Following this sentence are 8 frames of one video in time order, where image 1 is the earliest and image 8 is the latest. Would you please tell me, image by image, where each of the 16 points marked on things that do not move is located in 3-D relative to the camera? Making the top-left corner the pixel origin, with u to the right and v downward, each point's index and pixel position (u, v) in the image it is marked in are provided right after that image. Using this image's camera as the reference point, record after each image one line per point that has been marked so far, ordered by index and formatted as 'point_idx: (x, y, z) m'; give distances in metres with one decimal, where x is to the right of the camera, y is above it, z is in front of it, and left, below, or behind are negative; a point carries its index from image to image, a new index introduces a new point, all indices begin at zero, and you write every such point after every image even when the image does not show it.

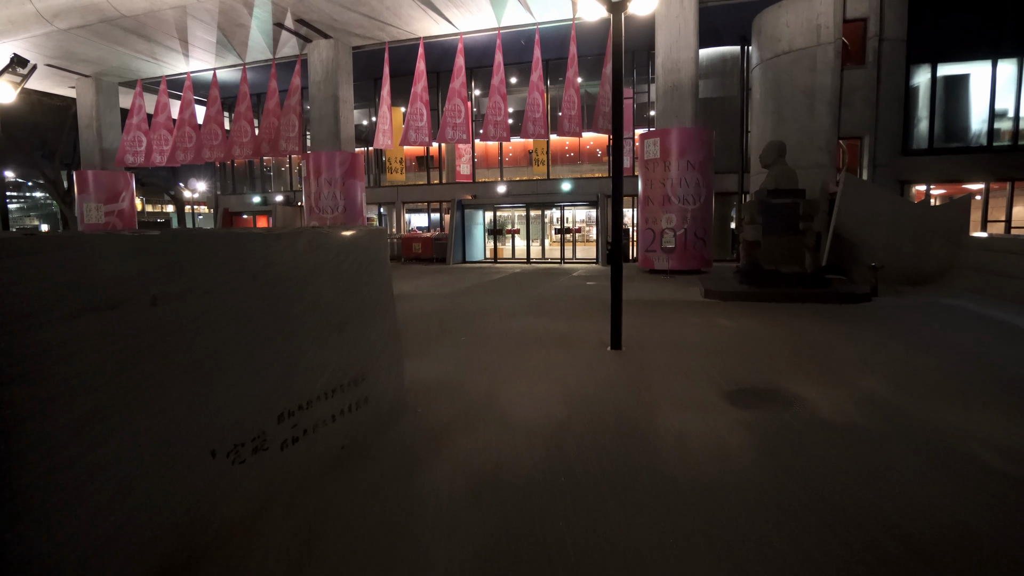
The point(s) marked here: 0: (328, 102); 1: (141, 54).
0: (-5.9, +5.9, +18.6) m
1: (-12.6, +8.0, +19.9) m
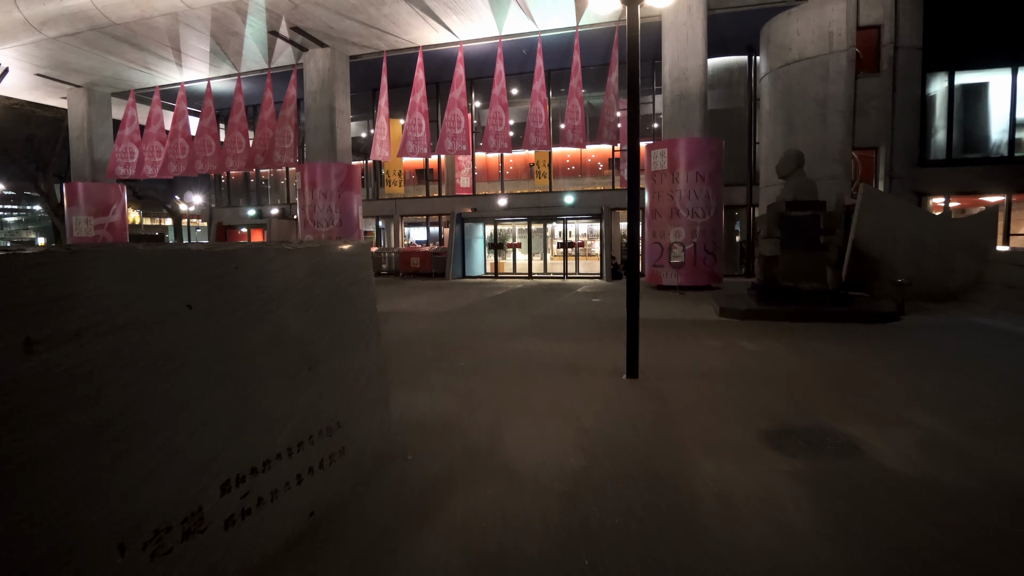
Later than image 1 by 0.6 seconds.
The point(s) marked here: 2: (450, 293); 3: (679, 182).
0: (-5.8, +5.4, +18.0) m
1: (-12.6, +7.5, +19.4) m
2: (-1.6, -0.1, +14.8) m
3: (+4.1, +2.6, +14.5) m
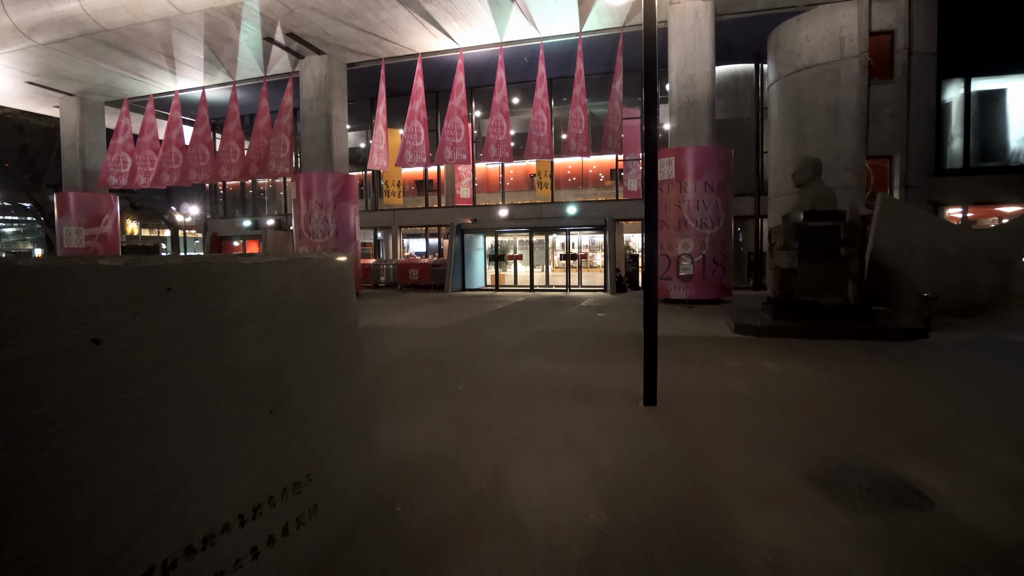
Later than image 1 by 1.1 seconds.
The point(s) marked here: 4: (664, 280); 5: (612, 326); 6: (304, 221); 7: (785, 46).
0: (-5.8, +5.0, +17.6) m
1: (-12.6, +7.1, +19.0) m
2: (-1.5, -0.5, +14.2) m
3: (+4.2, +2.3, +13.9) m
4: (+3.7, +0.2, +14.4) m
5: (+1.7, -0.7, +10.1) m
6: (-6.2, +2.0, +17.4) m
7: (+7.2, +6.4, +15.5) m
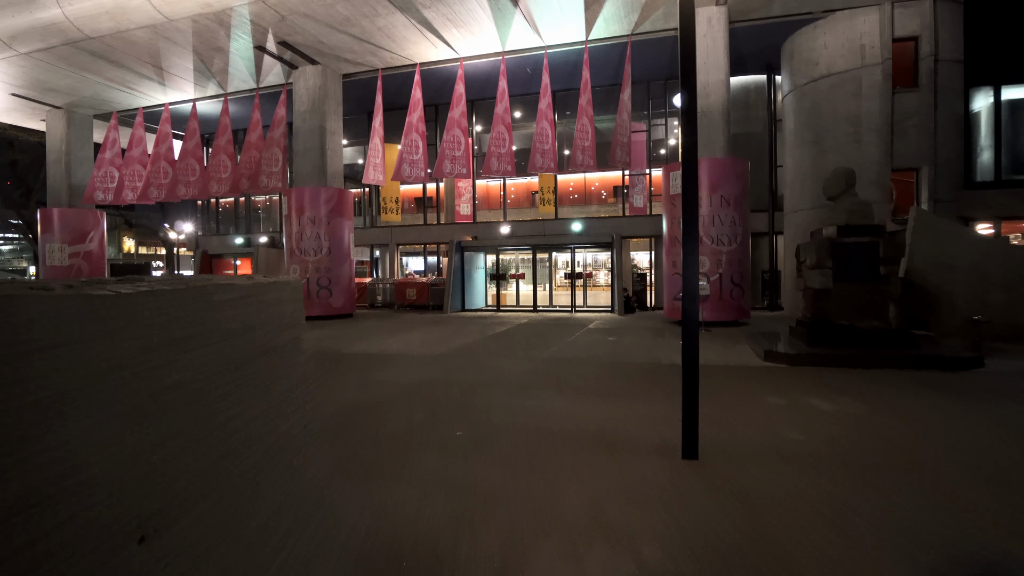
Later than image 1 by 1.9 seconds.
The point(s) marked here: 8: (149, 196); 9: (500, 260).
0: (-5.7, +4.5, +16.8) m
1: (-12.5, +6.4, +18.2) m
2: (-1.5, -0.9, +13.2) m
3: (+4.3, +1.8, +13.1) m
4: (+3.8, -0.3, +13.4) m
5: (+1.8, -1.0, +9.2) m
6: (-6.1, +1.4, +16.5) m
7: (+7.3, +5.9, +14.7) m
8: (-12.2, +3.1, +19.5) m
9: (-0.4, +0.9, +19.5) m
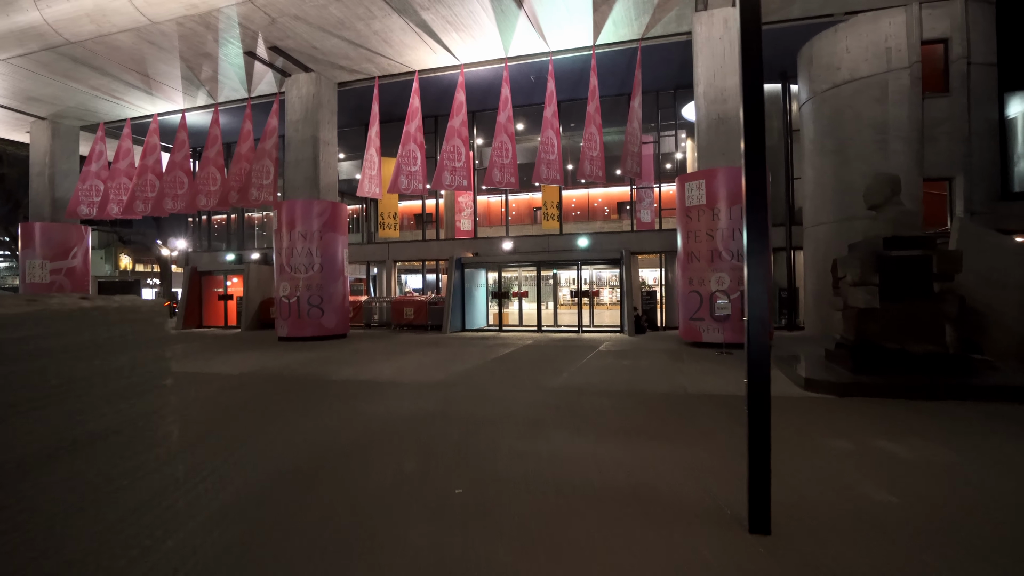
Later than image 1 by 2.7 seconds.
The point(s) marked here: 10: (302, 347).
0: (-5.6, +3.9, +15.9) m
1: (-12.4, +5.9, +17.5) m
2: (-1.4, -1.3, +12.2) m
3: (+4.3, +1.4, +12.2) m
4: (+3.9, -0.7, +12.4) m
5: (+1.9, -1.3, +8.2) m
6: (-6.0, +0.9, +15.6) m
7: (+7.4, +5.5, +13.9) m
8: (-12.1, +2.5, +18.6) m
9: (-0.3, +0.3, +18.5) m
10: (-5.1, -1.5, +14.2) m
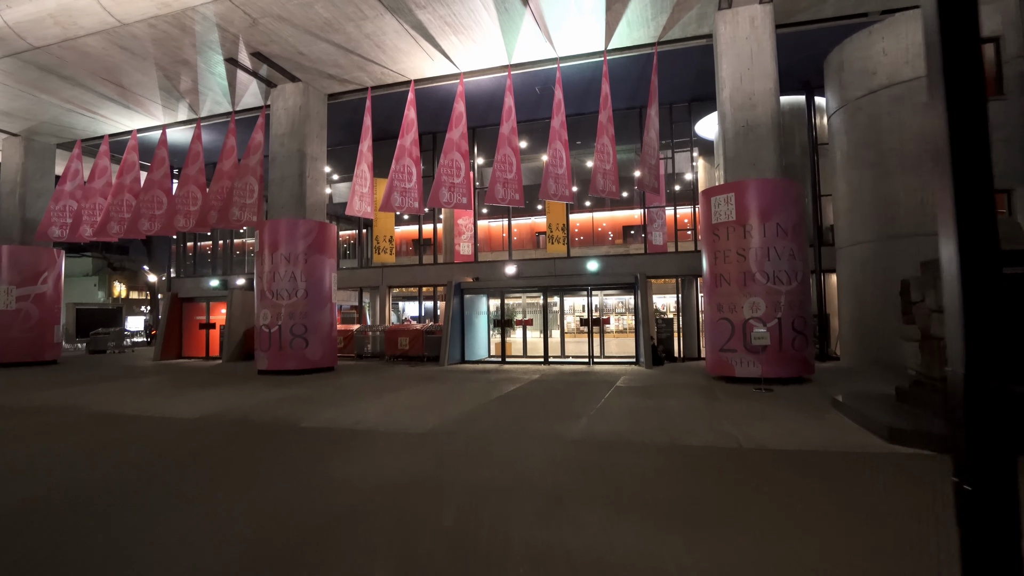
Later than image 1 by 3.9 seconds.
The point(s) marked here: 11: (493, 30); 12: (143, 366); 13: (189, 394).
0: (-5.5, +3.3, +14.7) m
1: (-12.3, +5.1, +16.3) m
2: (-1.3, -1.8, +10.7) m
3: (+4.4, +0.9, +10.8) m
4: (+4.0, -1.2, +10.9) m
5: (+2.0, -1.6, +6.7) m
6: (-5.9, +0.2, +14.1) m
7: (+7.5, +4.9, +12.7) m
8: (-12.0, +1.7, +17.2) m
9: (-0.2, -0.5, +17.1) m
10: (-5.0, -2.1, +12.7) m
11: (-0.4, +5.5, +12.4) m
12: (-11.7, -2.4, +18.4) m
13: (-6.1, -2.0, +10.9) m
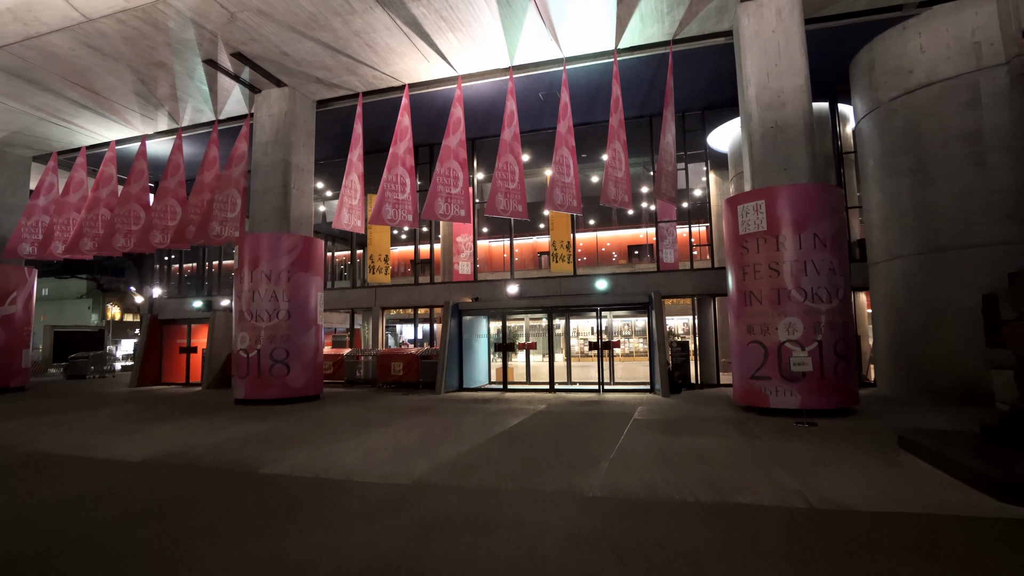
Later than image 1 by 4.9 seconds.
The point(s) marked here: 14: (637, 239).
0: (-5.5, +2.8, +13.5) m
1: (-12.3, +4.6, +15.2) m
2: (-1.2, -2.2, +9.4) m
3: (+4.5, +0.6, +9.5) m
4: (+4.1, -1.5, +9.6) m
5: (+2.0, -1.7, +5.3) m
6: (-5.9, -0.2, +12.9) m
7: (+7.5, +4.5, +11.6) m
8: (-11.9, +1.1, +16.1) m
9: (-0.1, -1.0, +15.8) m
10: (-5.0, -2.5, +11.4) m
11: (-0.4, +5.1, +11.4) m
12: (-11.6, -3.1, +17.1) m
13: (-6.0, -2.3, +9.6) m
14: (+4.0, +1.9, +17.7) m
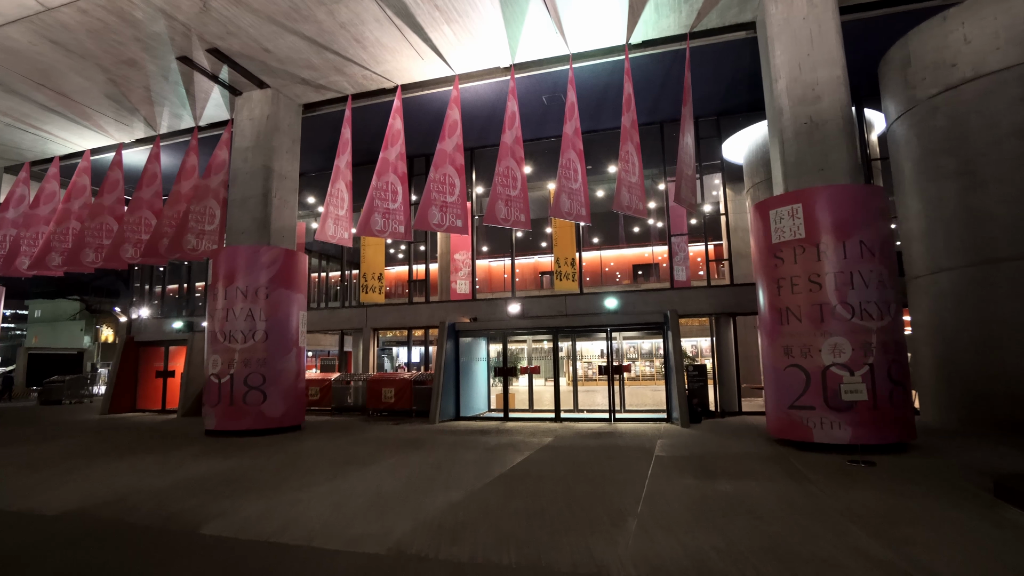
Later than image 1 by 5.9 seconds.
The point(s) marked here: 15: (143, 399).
0: (-5.5, +2.4, +12.4) m
1: (-12.2, +4.1, +14.2) m
2: (-1.2, -2.4, +8.1) m
3: (+4.5, +0.4, +8.3) m
4: (+4.1, -1.7, +8.3) m
5: (+2.1, -1.8, +4.0) m
6: (-5.8, -0.6, +11.7) m
7: (+7.5, +4.2, +10.6) m
8: (-11.9, +0.6, +14.9) m
9: (-0.1, -1.5, +14.5) m
10: (-4.9, -2.8, +10.1) m
11: (-0.3, +4.8, +10.4) m
12: (-11.6, -3.6, +15.7) m
13: (-6.0, -2.6, +8.3) m
14: (+4.0, +1.4, +16.5) m
15: (-11.4, -3.4, +18.0) m
